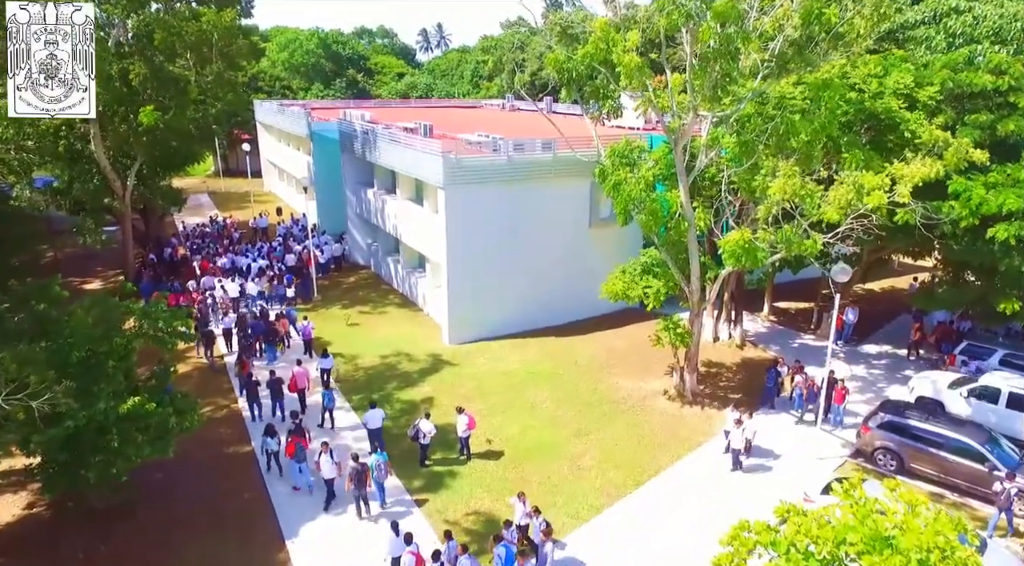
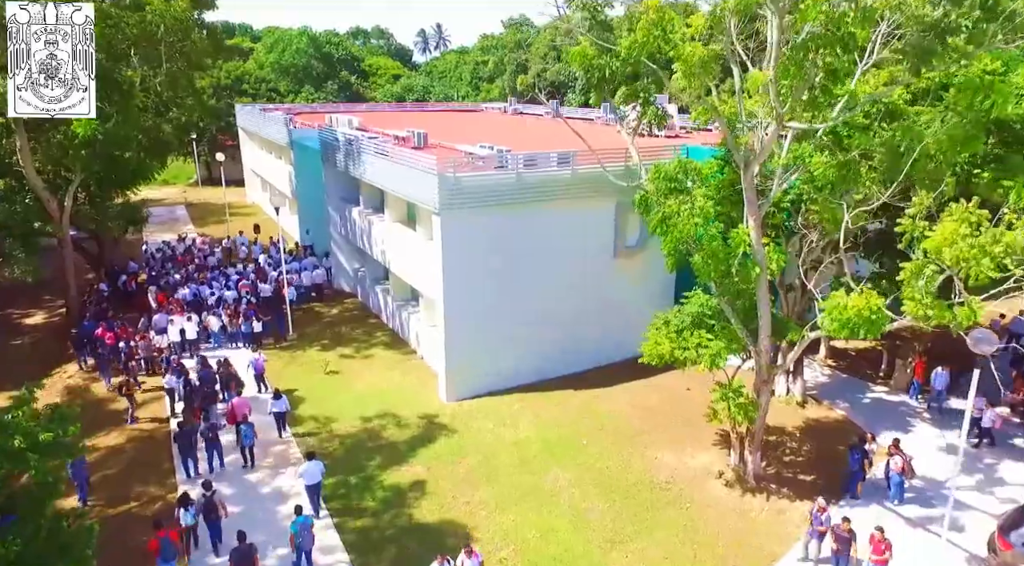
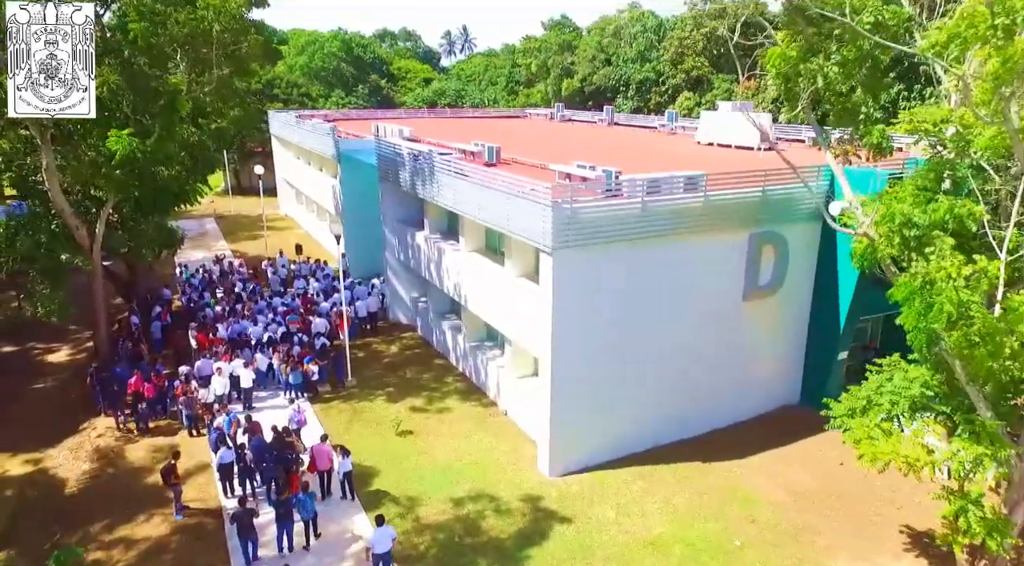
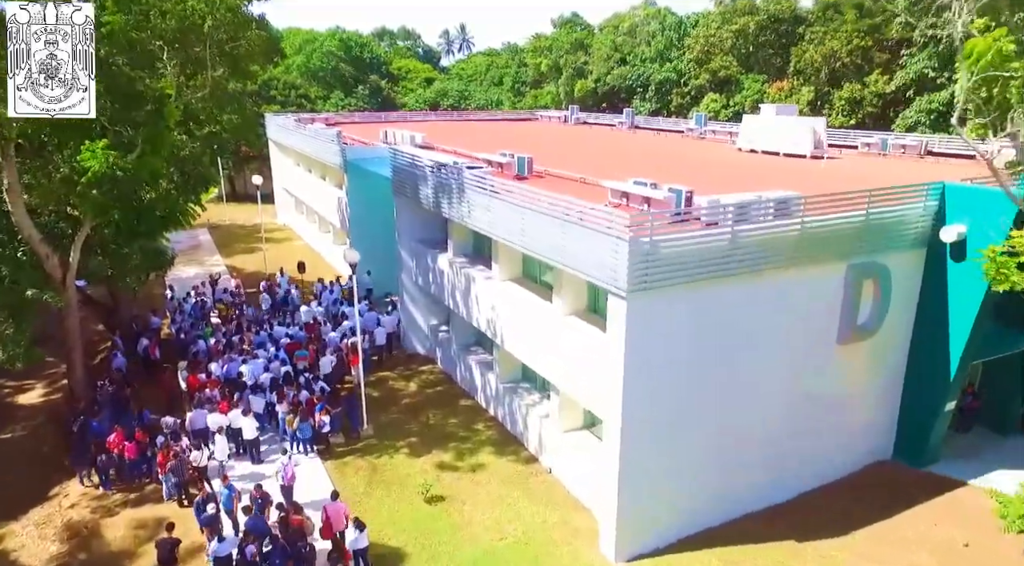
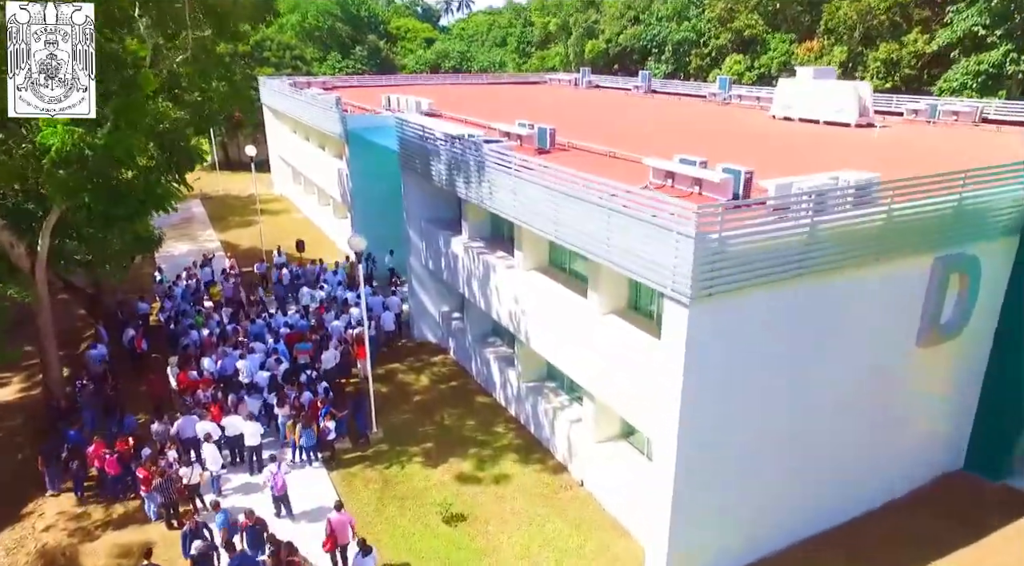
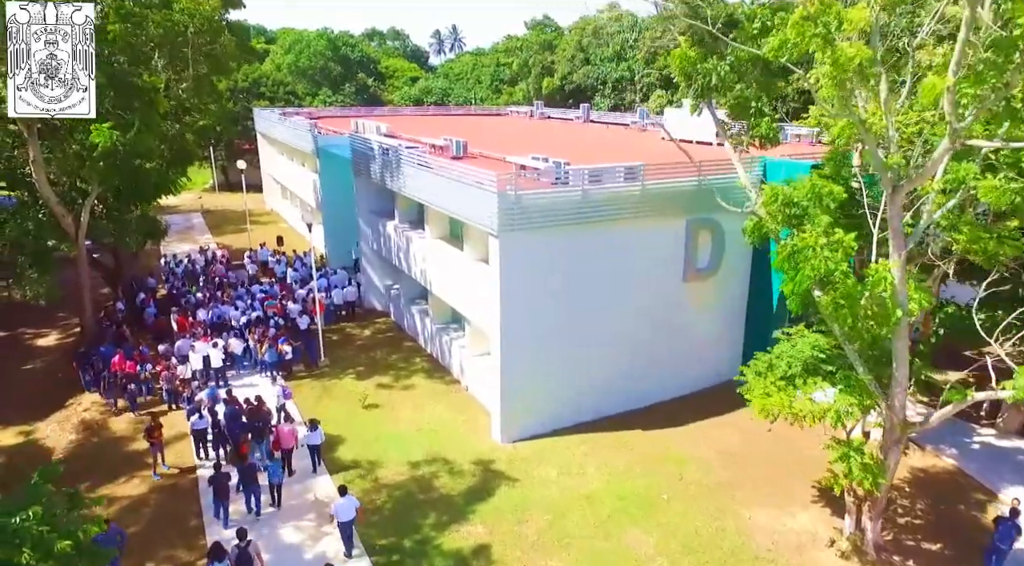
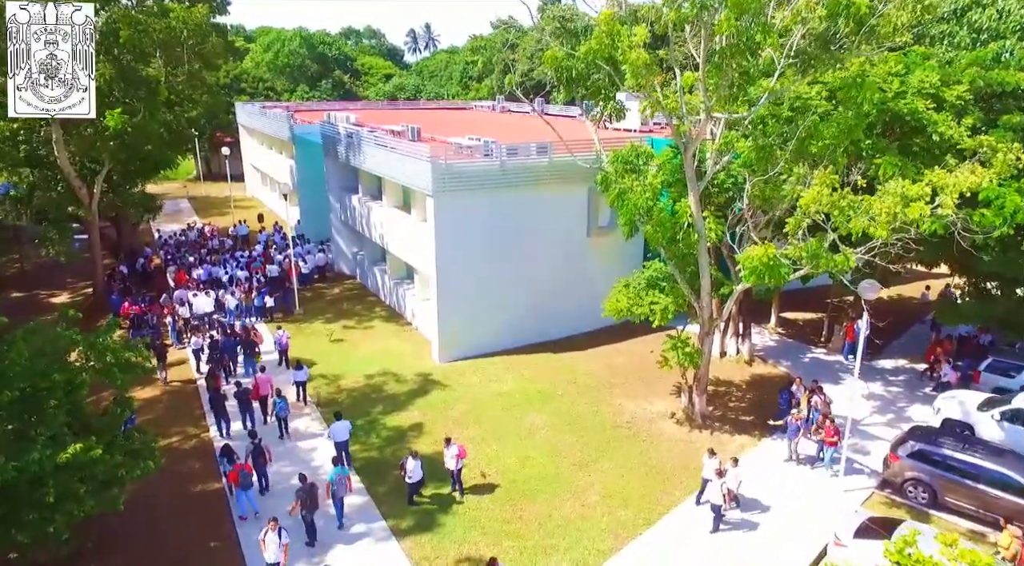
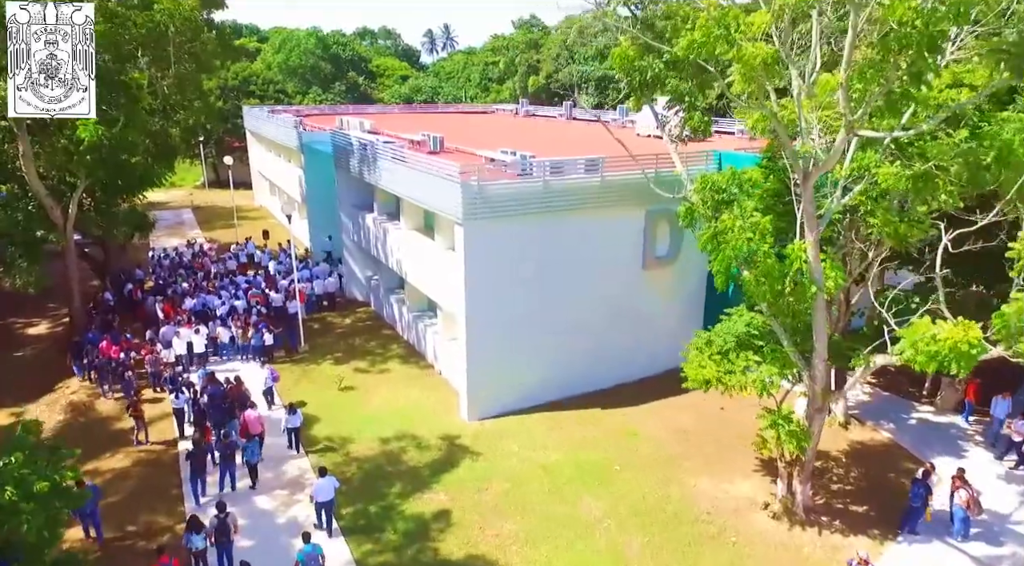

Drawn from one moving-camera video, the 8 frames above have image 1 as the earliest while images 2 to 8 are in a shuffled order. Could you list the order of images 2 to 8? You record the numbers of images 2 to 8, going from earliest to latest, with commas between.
7, 2, 8, 6, 3, 4, 5
